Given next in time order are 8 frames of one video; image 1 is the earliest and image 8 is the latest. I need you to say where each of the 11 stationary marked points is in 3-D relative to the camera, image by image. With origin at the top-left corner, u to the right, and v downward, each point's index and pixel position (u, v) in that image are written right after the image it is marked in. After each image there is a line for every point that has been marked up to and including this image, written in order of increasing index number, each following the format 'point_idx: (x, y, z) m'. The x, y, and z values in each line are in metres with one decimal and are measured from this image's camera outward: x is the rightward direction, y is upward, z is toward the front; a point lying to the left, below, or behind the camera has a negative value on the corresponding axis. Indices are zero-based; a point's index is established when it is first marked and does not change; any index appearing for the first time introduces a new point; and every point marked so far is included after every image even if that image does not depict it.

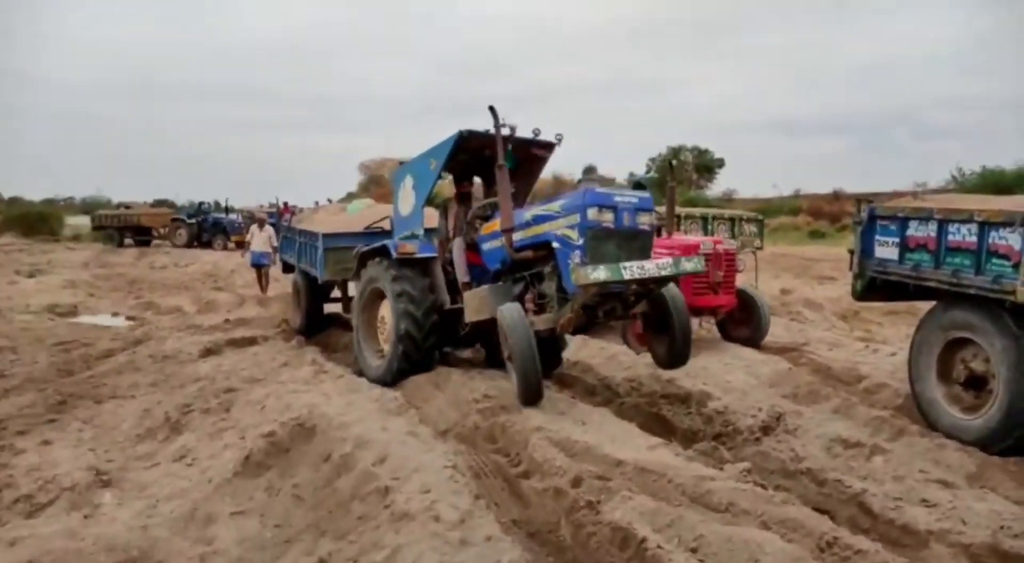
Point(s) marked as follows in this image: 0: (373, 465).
0: (-0.8, -1.1, +5.7) m
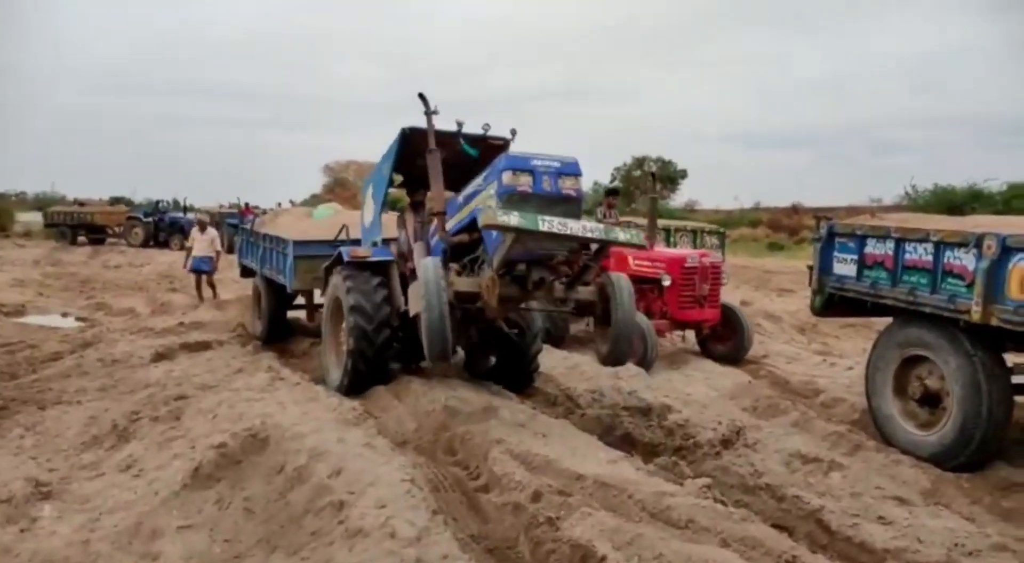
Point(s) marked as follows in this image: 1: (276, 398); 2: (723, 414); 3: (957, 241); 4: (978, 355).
0: (-1.1, -1.1, +5.5) m
1: (-1.6, -0.8, +6.8) m
2: (+1.5, -0.9, +6.8) m
3: (+2.8, +0.3, +6.2) m
4: (+2.9, -0.5, +6.2) m
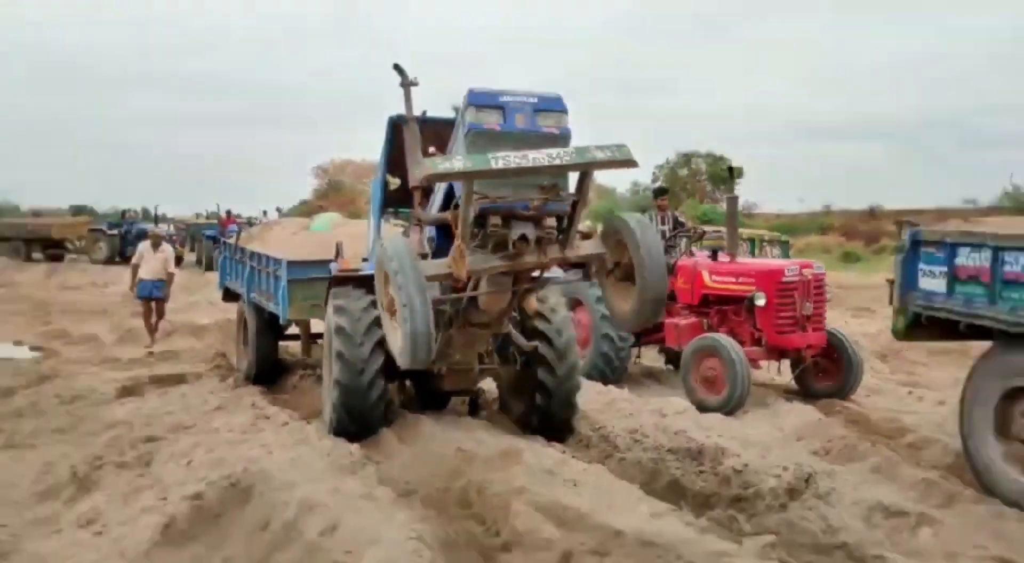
0: (-0.9, -1.2, +4.6) m
1: (-1.5, -0.9, +5.9) m
2: (+1.6, -1.0, +5.9) m
3: (+2.9, +0.2, +5.2) m
4: (+3.1, -0.6, +5.2) m
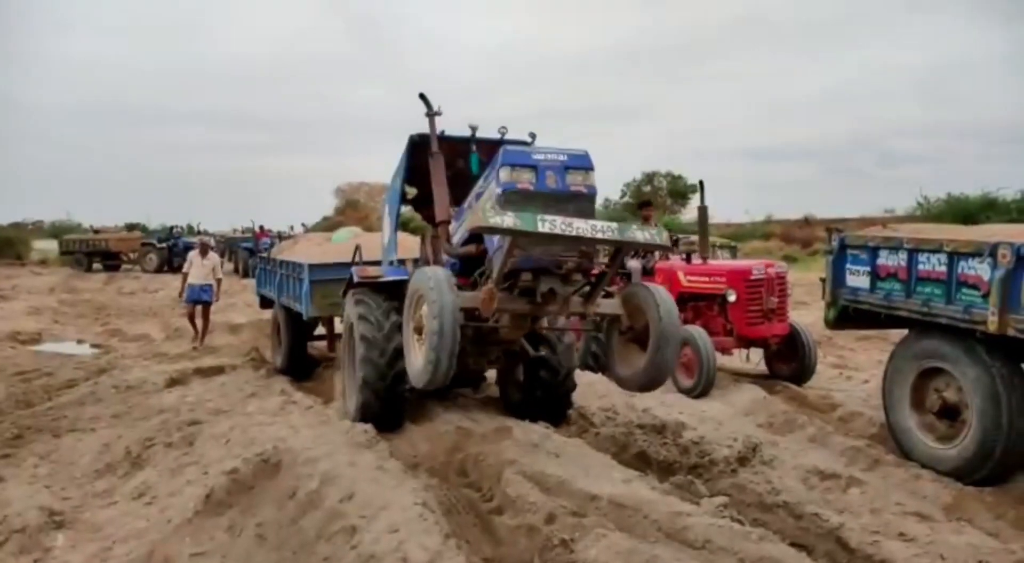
0: (-1.0, -1.2, +5.5) m
1: (-1.6, -1.0, +6.7) m
2: (+1.6, -1.0, +6.8) m
3: (+2.9, +0.2, +6.1) m
4: (+3.0, -0.5, +6.1) m
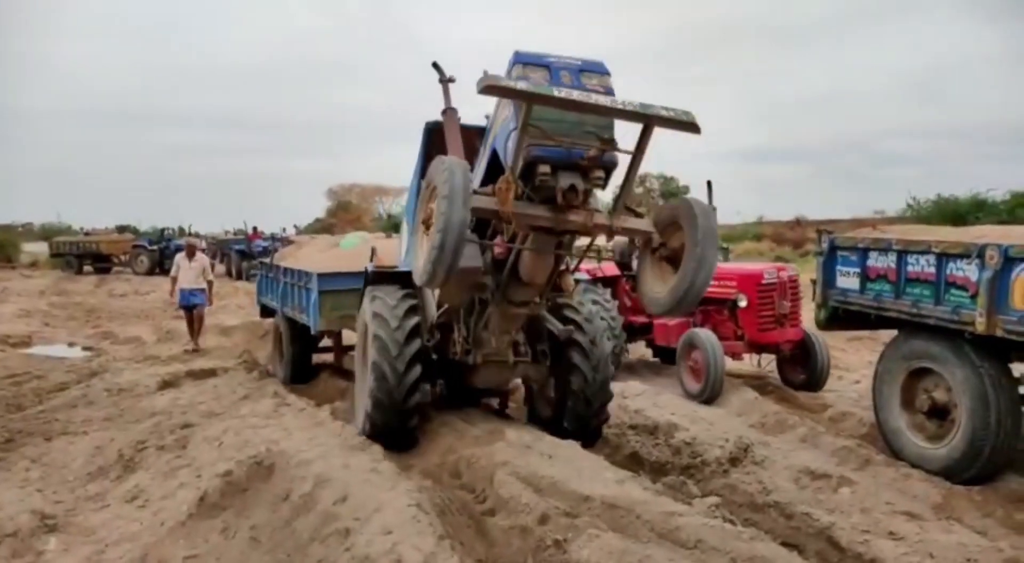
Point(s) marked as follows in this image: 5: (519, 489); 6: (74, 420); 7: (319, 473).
0: (-1.0, -1.3, +5.5) m
1: (-1.6, -1.0, +6.8) m
2: (+1.5, -1.0, +6.8) m
3: (+2.8, +0.2, +6.1) m
4: (+3.0, -0.5, +6.1) m
5: (0.0, -1.2, +5.7) m
6: (-3.4, -1.1, +7.6) m
7: (-1.2, -1.2, +5.9) m
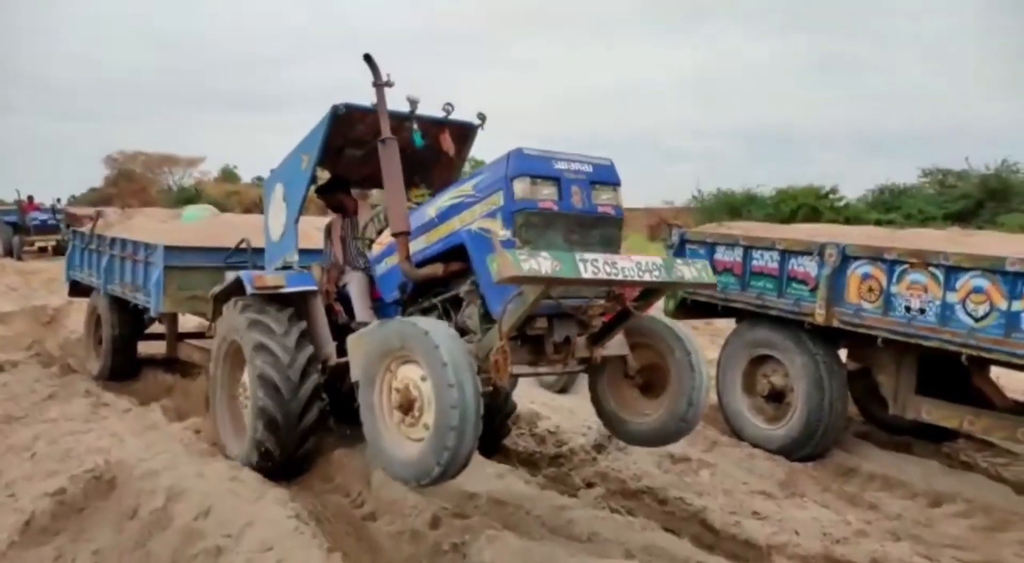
0: (-1.6, -1.2, +4.9) m
1: (-2.5, -0.9, +6.0) m
2: (+0.5, -1.0, +6.9) m
3: (+1.9, +0.2, +6.5) m
4: (+2.1, -0.5, +6.6) m
5: (-0.6, -1.2, +5.5) m
6: (-4.5, -1.0, +6.3) m
7: (-1.8, -1.1, +5.2) m
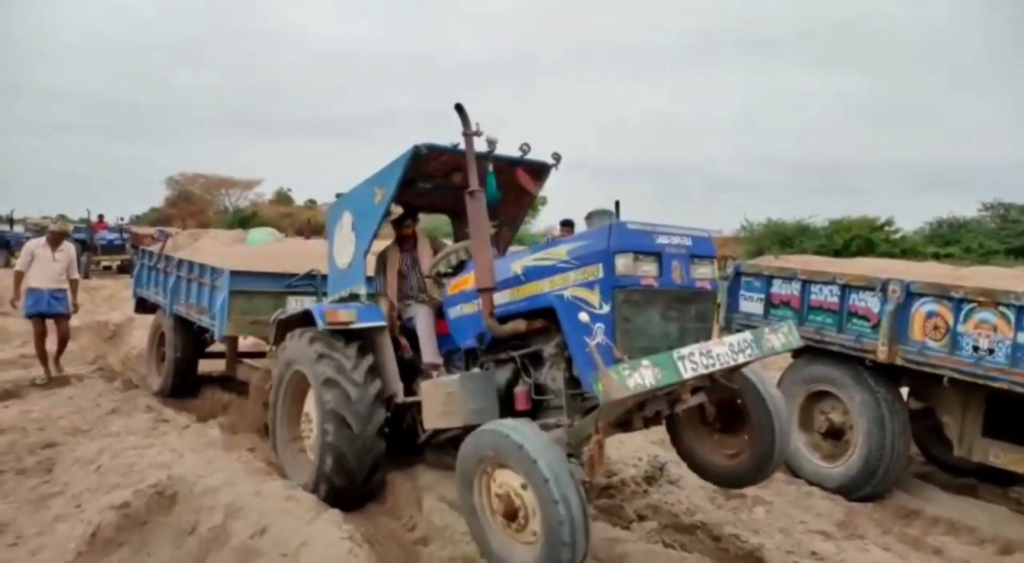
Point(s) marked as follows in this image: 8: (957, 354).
0: (-1.3, -1.3, +5.0) m
1: (-2.2, -1.0, +6.1) m
2: (+0.9, -1.2, +6.8) m
3: (+2.3, 0.0, +6.4) m
4: (+2.5, -0.7, +6.5) m
5: (-0.3, -1.3, +5.4) m
6: (-4.1, -1.0, +6.5) m
7: (-1.5, -1.2, +5.3) m
8: (+2.8, -0.4, +6.0) m
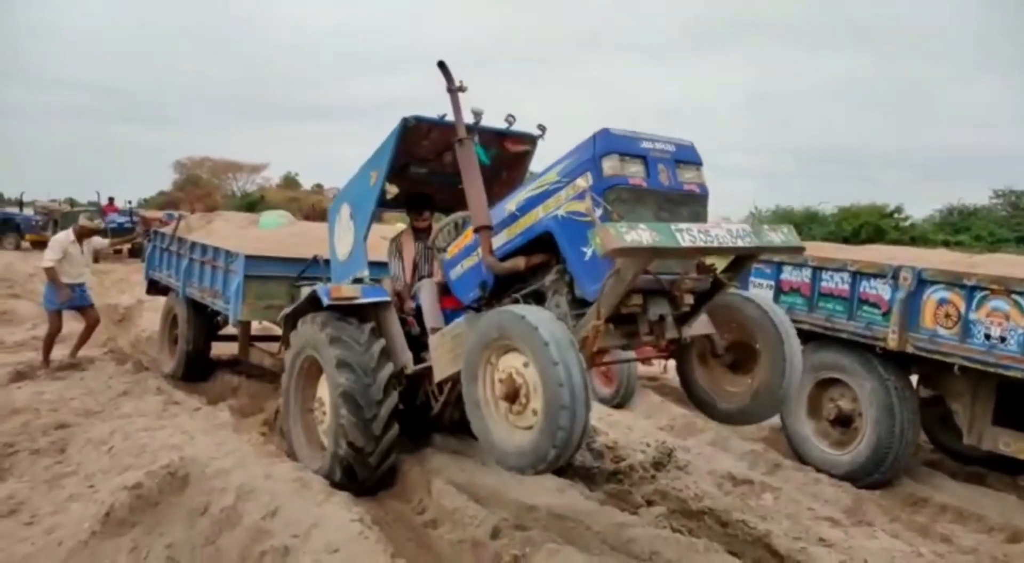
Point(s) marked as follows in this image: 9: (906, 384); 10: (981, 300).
0: (-1.3, -1.2, +5.0) m
1: (-2.1, -0.9, +6.1) m
2: (+0.9, -1.1, +6.8) m
3: (+2.4, +0.1, +6.4) m
4: (+2.5, -0.6, +6.5) m
5: (-0.3, -1.2, +5.5) m
6: (-4.1, -0.9, +6.5) m
7: (-1.5, -1.1, +5.3) m
8: (+2.8, -0.4, +6.0) m
9: (+2.6, -0.7, +6.5) m
10: (+2.8, -0.1, +5.9) m
